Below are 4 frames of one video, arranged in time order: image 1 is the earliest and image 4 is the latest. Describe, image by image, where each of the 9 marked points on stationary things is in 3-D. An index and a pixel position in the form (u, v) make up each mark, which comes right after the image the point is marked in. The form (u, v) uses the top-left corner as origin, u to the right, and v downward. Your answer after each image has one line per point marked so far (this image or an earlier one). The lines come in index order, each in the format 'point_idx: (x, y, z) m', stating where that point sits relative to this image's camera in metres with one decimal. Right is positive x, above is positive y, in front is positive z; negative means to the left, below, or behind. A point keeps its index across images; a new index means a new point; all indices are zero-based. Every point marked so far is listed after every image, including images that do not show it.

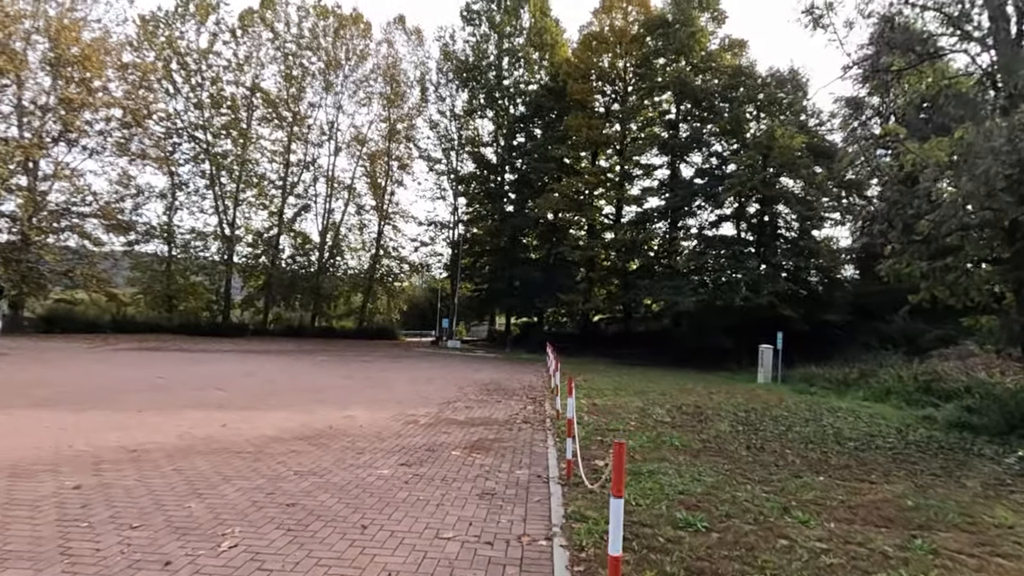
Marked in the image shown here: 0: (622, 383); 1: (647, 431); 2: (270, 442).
0: (+3.8, -3.3, +18.1) m
1: (+2.4, -2.5, +9.3) m
2: (-3.3, -2.1, +7.3) m
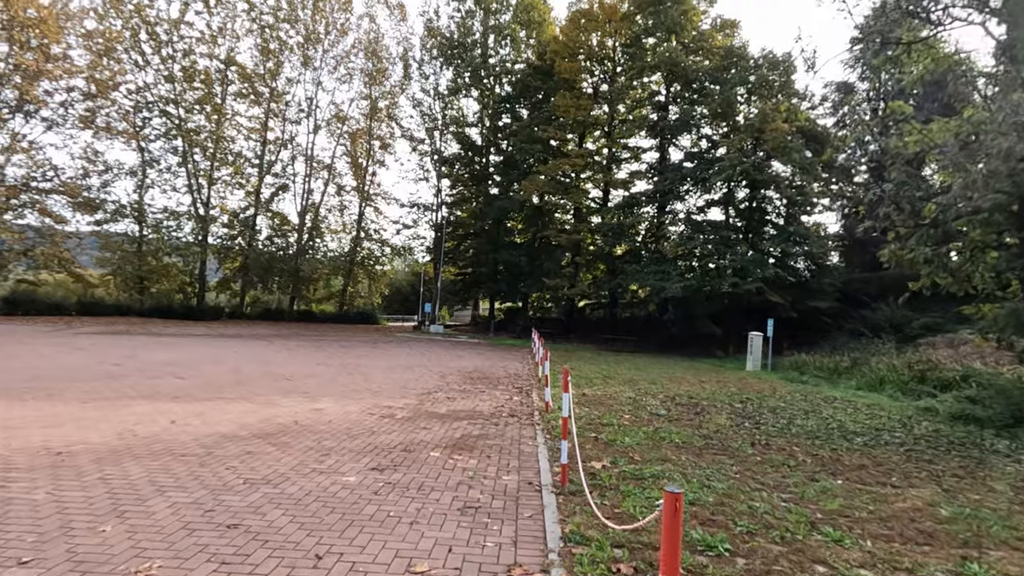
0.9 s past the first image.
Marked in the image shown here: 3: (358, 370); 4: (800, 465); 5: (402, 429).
0: (+3.2, -2.7, +17.5) m
1: (+2.1, -2.2, +8.6) m
2: (-3.5, -1.8, +6.4) m
3: (-4.2, -2.2, +14.5) m
4: (+3.7, -2.3, +6.9) m
5: (-1.6, -2.0, +7.7) m
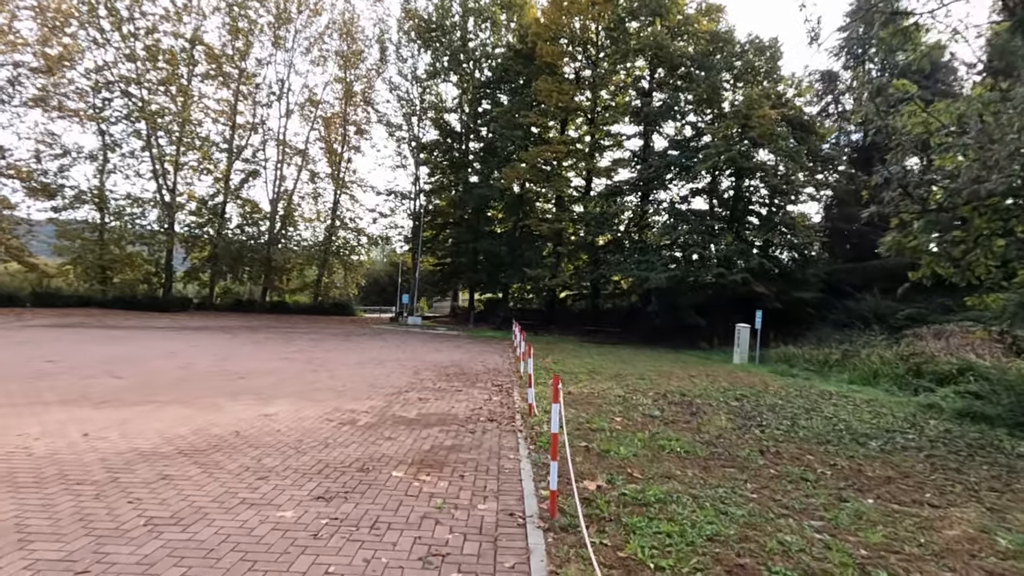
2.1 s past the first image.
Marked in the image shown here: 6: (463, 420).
0: (+2.6, -2.4, +16.6) m
1: (+1.8, -2.1, +7.7) m
2: (-3.7, -1.7, +5.3) m
3: (-4.7, -2.0, +13.3) m
4: (+3.5, -2.2, +6.0) m
5: (-1.9, -1.9, +6.7) m
6: (-0.7, -2.0, +8.0) m
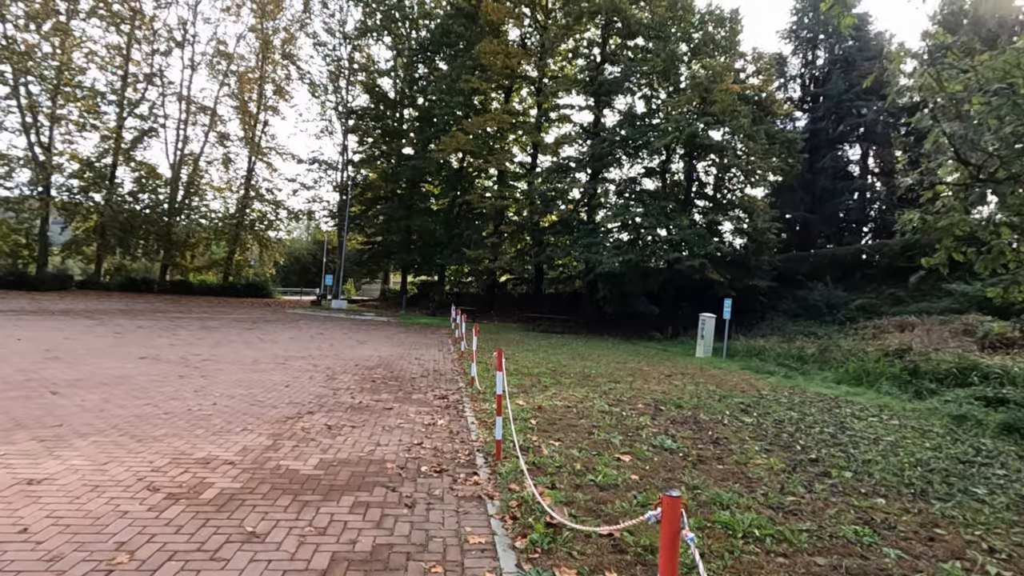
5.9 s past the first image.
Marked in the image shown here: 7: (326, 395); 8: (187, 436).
0: (+1.1, -2.0, +13.9) m
1: (+1.5, -1.9, +4.9) m
2: (-3.7, -1.5, +1.9) m
3: (-5.7, -1.5, +9.7) m
4: (+3.3, -2.0, +3.5) m
5: (-2.1, -1.7, +3.5) m
6: (-1.1, -1.7, +4.9) m
7: (-2.9, -1.6, +8.2) m
8: (-3.5, -1.6, +5.7) m
